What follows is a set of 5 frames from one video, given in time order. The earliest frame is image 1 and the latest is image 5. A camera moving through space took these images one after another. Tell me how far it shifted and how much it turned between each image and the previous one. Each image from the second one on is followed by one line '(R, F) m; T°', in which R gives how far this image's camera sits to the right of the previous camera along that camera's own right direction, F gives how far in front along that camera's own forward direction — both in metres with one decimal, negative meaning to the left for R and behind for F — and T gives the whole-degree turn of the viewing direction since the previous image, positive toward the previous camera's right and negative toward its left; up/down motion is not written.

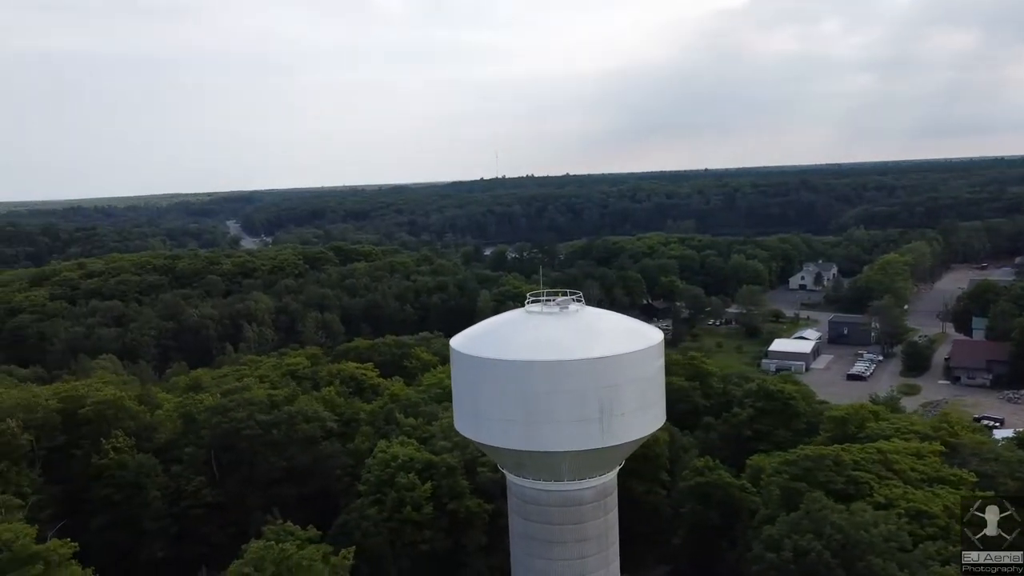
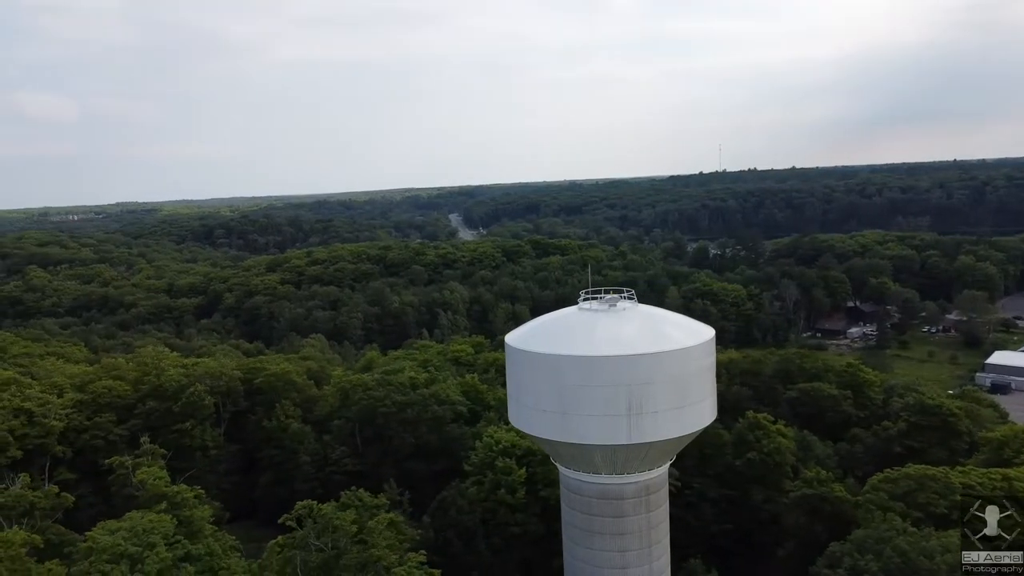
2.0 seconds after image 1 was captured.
(+2.1, -0.2) m; -15°
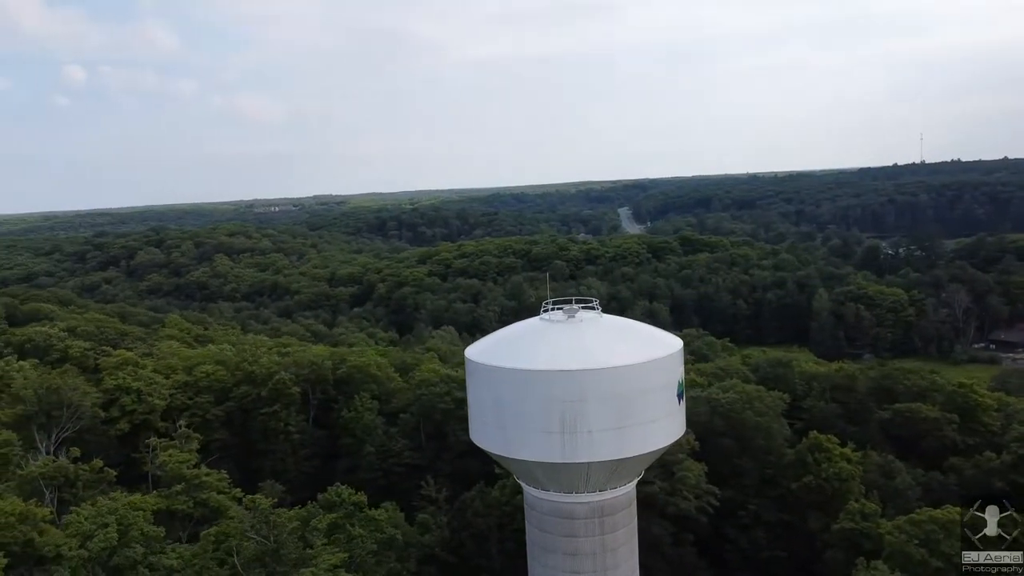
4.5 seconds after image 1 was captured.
(+2.6, +0.5) m; -12°
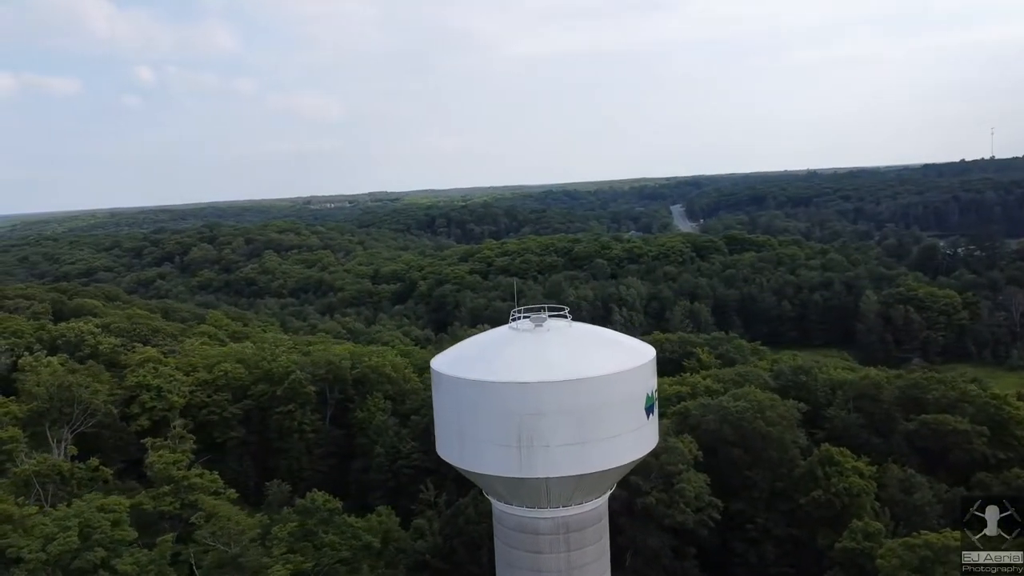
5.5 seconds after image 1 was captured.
(+1.0, +0.3) m; -4°
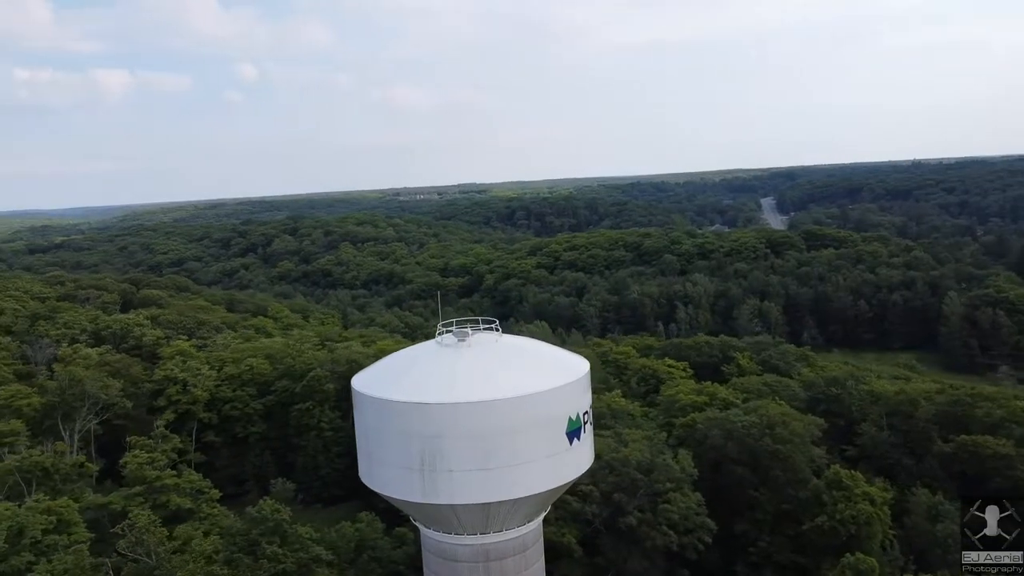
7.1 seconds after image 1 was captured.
(+1.8, +0.7) m; -6°
